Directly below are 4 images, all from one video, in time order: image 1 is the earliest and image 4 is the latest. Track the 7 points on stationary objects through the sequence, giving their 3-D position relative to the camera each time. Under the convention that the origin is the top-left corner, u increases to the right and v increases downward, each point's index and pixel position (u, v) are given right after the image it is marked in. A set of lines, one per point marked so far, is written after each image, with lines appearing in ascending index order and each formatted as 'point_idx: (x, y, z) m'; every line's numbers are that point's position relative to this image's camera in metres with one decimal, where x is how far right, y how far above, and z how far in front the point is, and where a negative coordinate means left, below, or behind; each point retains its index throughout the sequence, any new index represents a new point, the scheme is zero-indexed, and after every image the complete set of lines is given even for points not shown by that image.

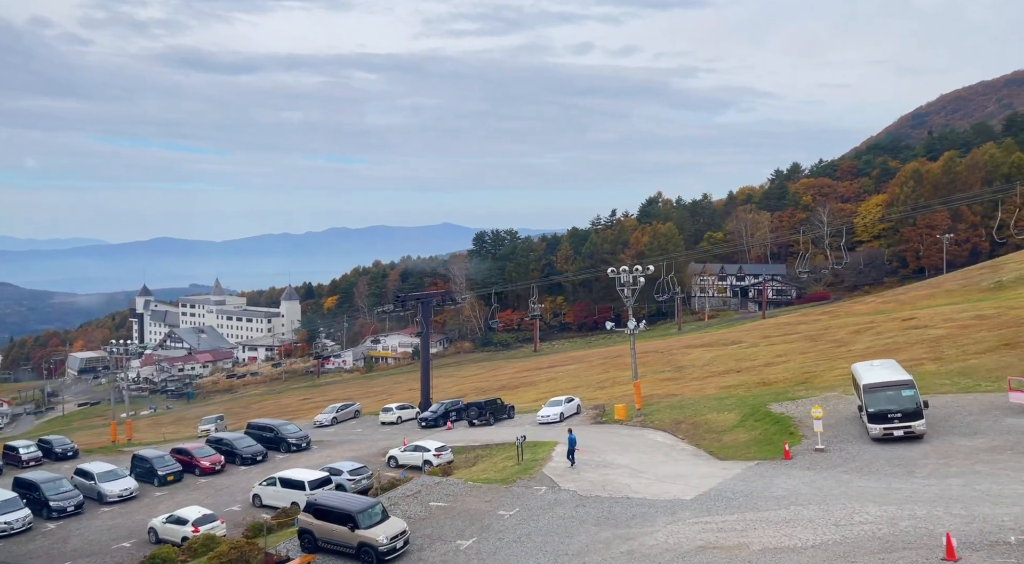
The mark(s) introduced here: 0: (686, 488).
0: (+3.2, -3.8, +16.4) m
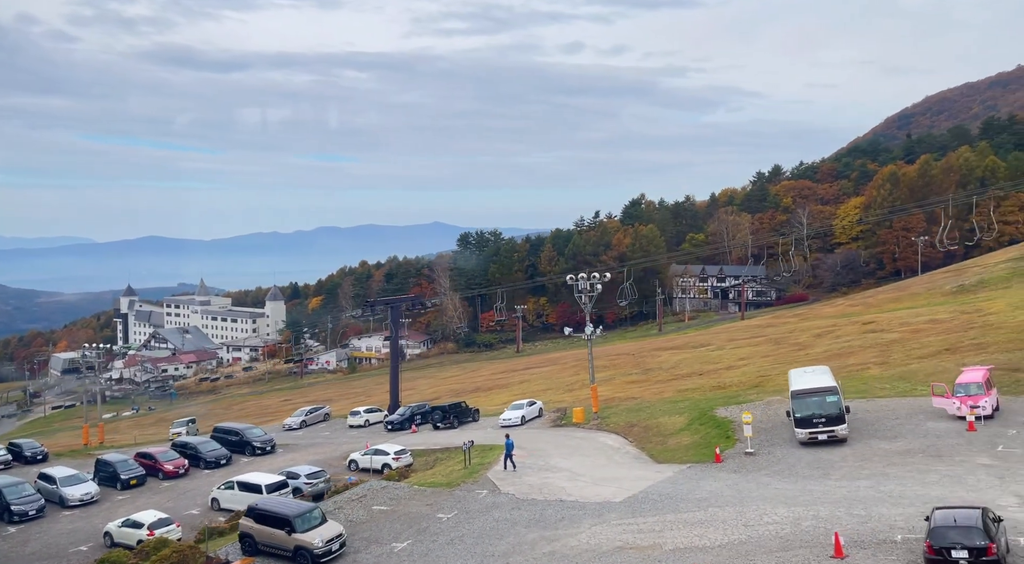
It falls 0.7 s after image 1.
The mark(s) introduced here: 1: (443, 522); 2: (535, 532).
0: (+2.0, -4.0, +17.1) m
1: (-1.2, -4.4, +16.3) m
2: (+0.4, -4.2, +15.0) m
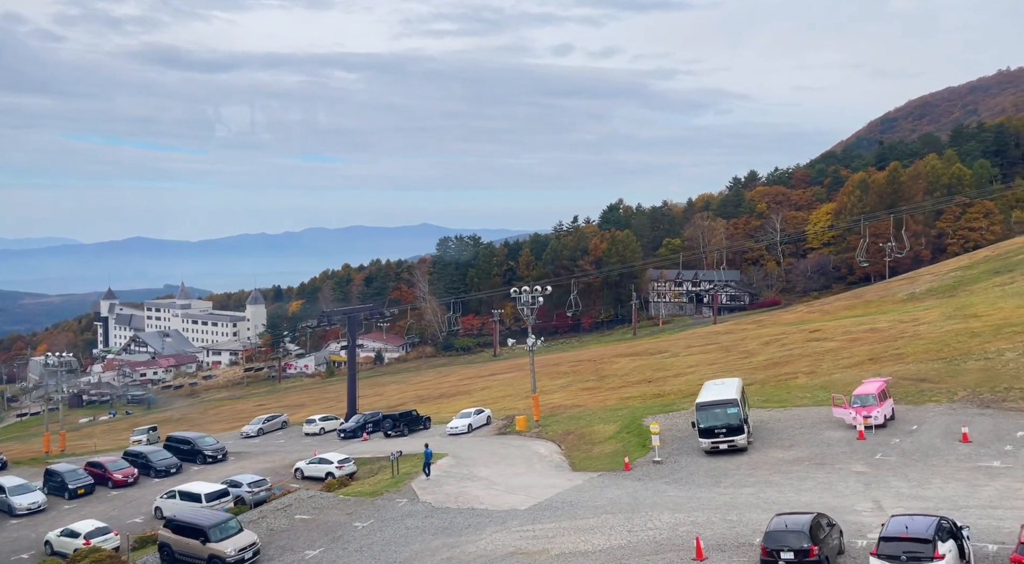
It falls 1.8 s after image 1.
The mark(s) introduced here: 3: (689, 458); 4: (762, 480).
0: (+0.3, -4.3, +18.0) m
1: (-2.9, -4.7, +17.1) m
2: (-1.3, -4.5, +15.9) m
3: (+3.9, -3.8, +19.5) m
4: (+4.6, -3.6, +16.4) m
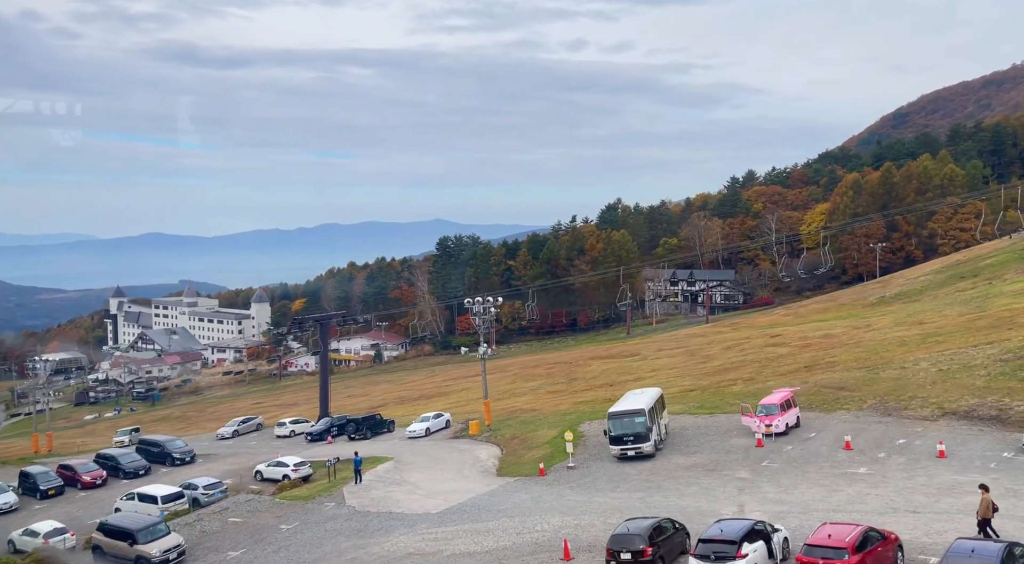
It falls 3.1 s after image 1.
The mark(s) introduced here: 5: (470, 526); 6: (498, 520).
0: (-1.5, -4.7, +19.3) m
1: (-4.7, -5.1, +18.4) m
2: (-3.0, -4.9, +17.1) m
3: (+2.1, -4.2, +20.7) m
4: (+2.8, -4.0, +17.7) m
5: (-0.8, -4.6, +16.7) m
6: (-0.2, -4.5, +16.7) m
